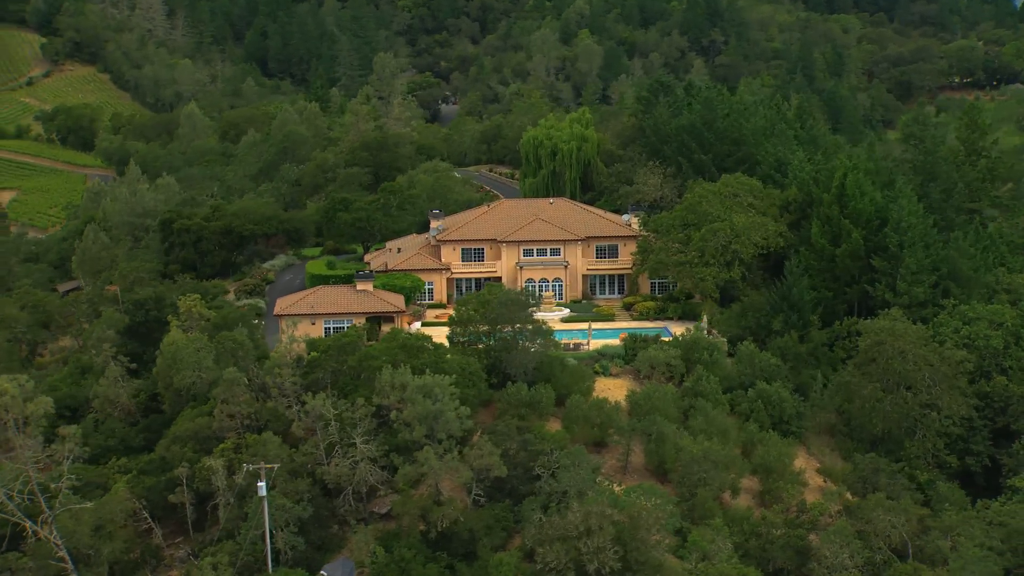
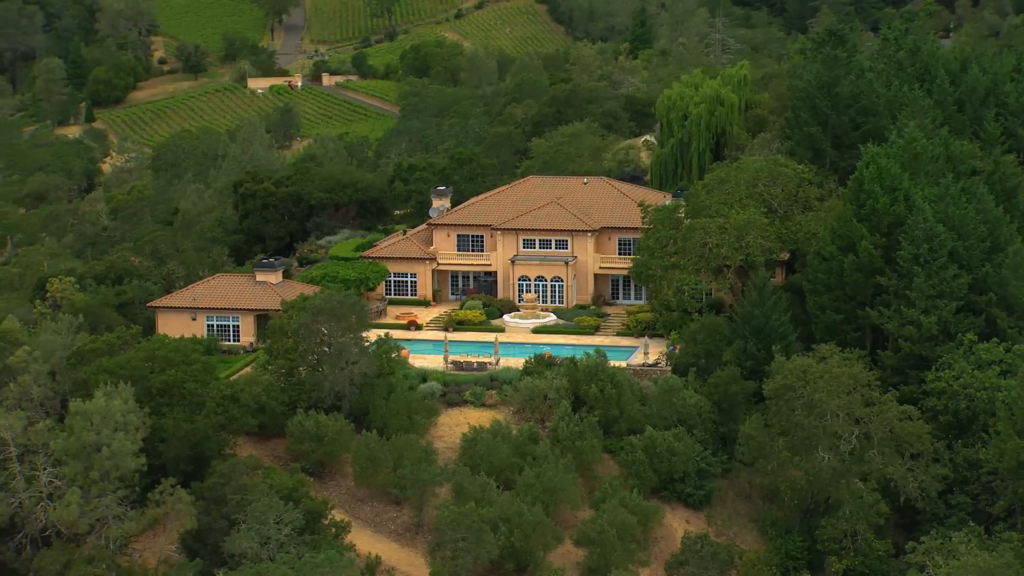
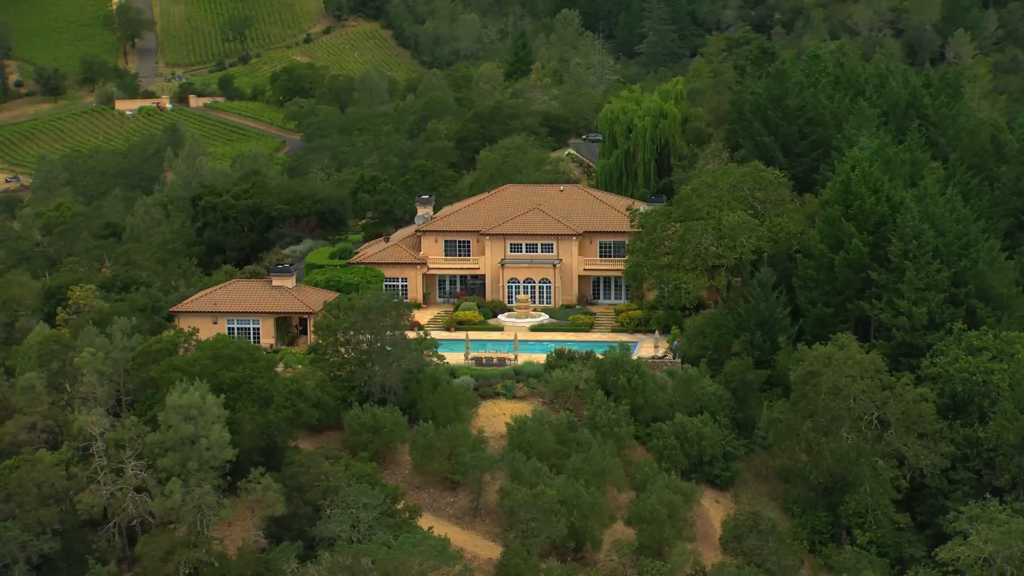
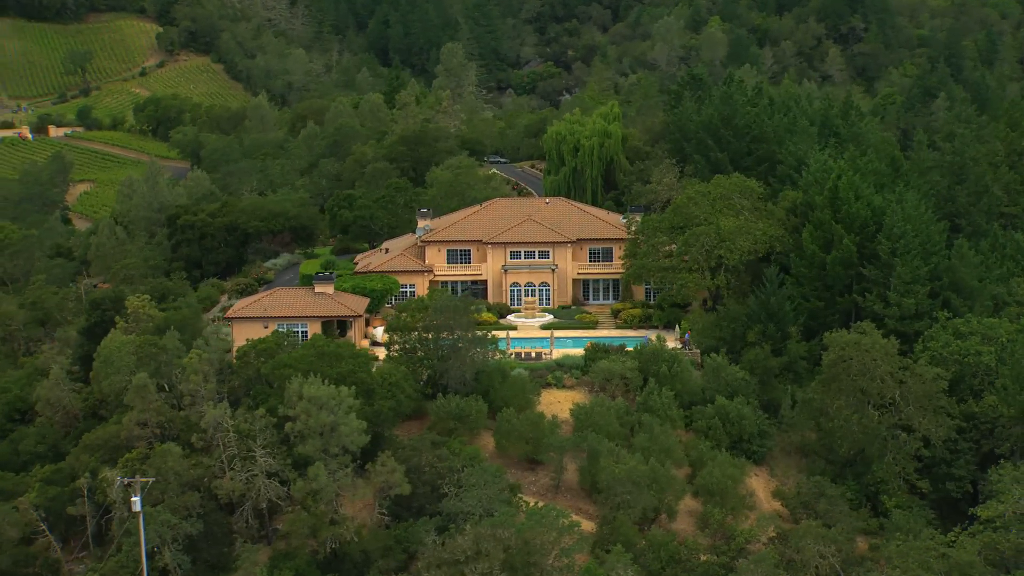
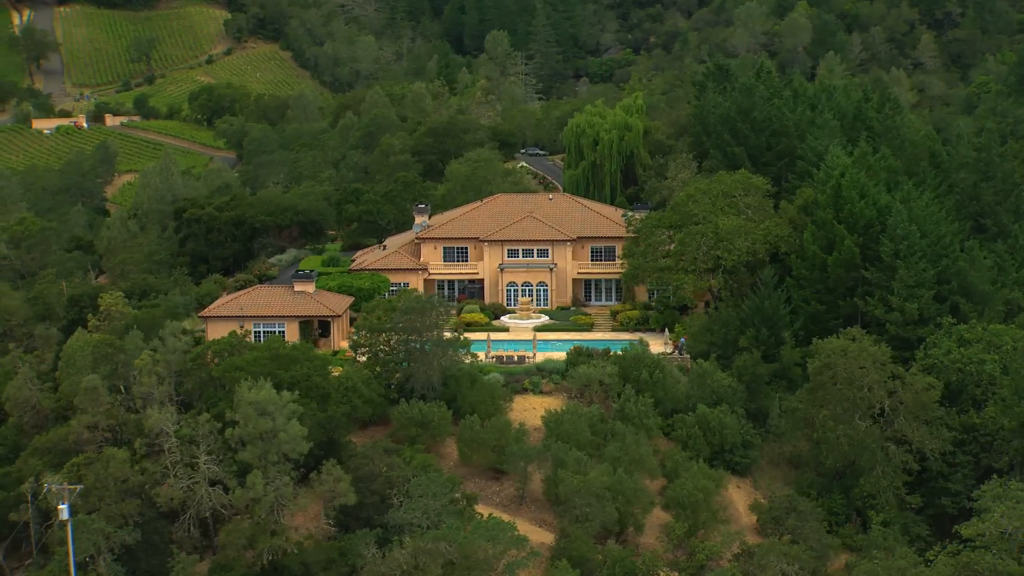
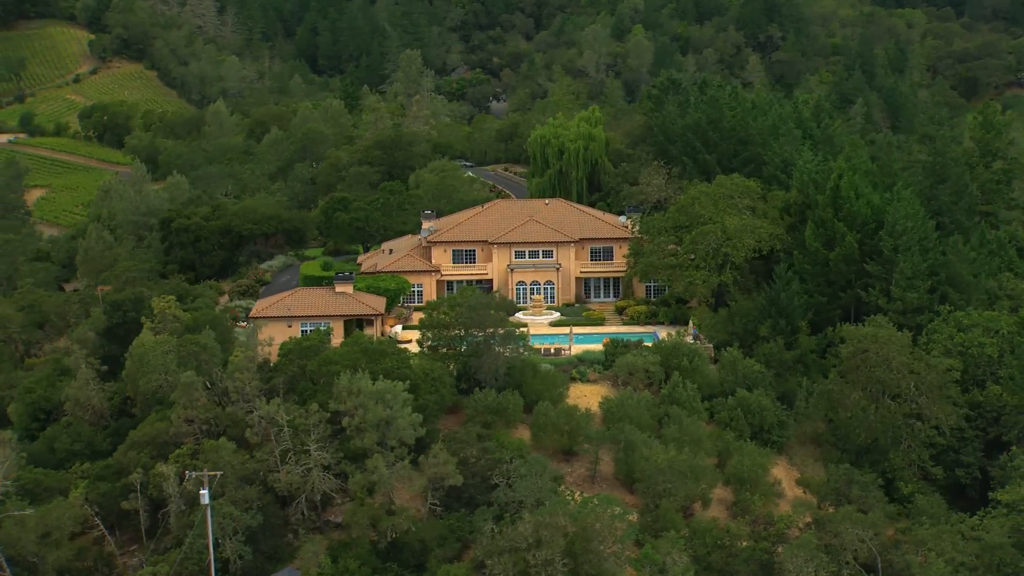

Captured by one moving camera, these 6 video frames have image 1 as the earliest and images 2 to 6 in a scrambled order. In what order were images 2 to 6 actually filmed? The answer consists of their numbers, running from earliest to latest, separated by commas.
6, 4, 5, 3, 2
